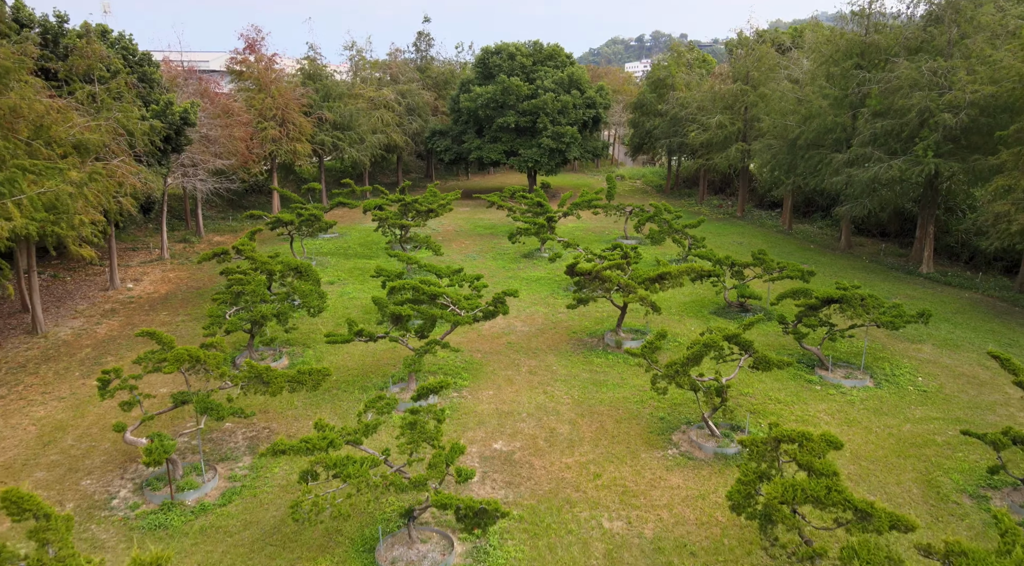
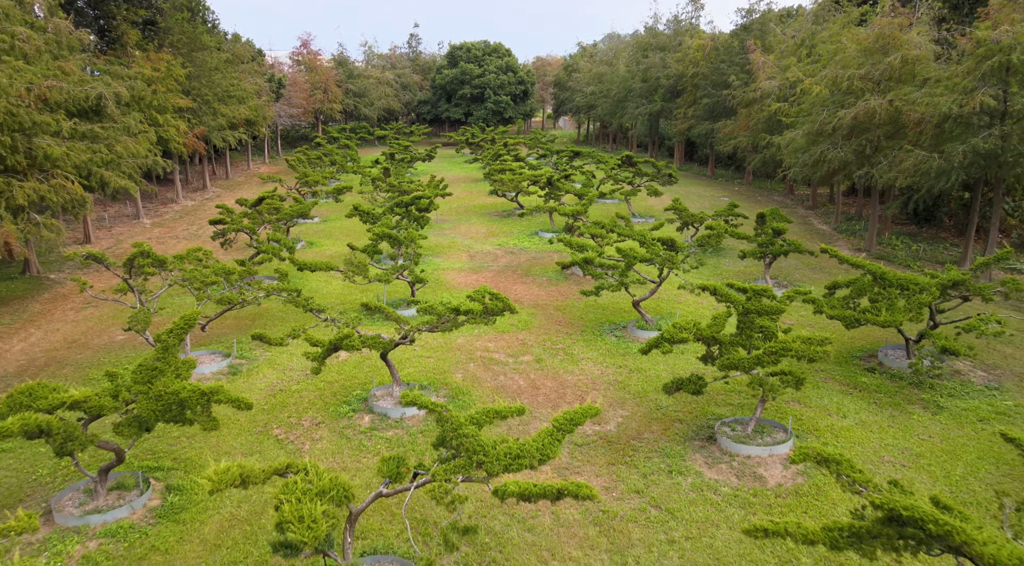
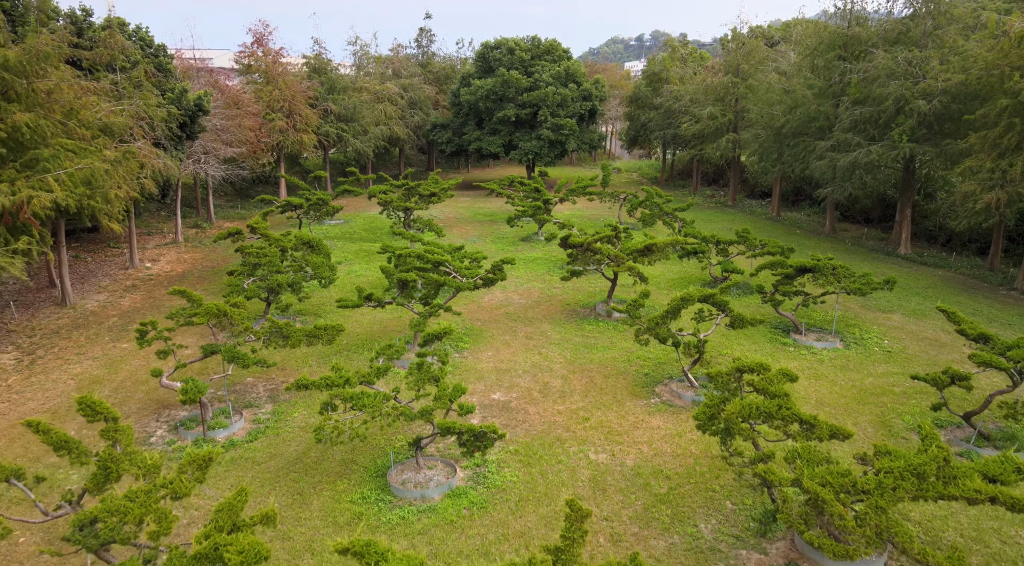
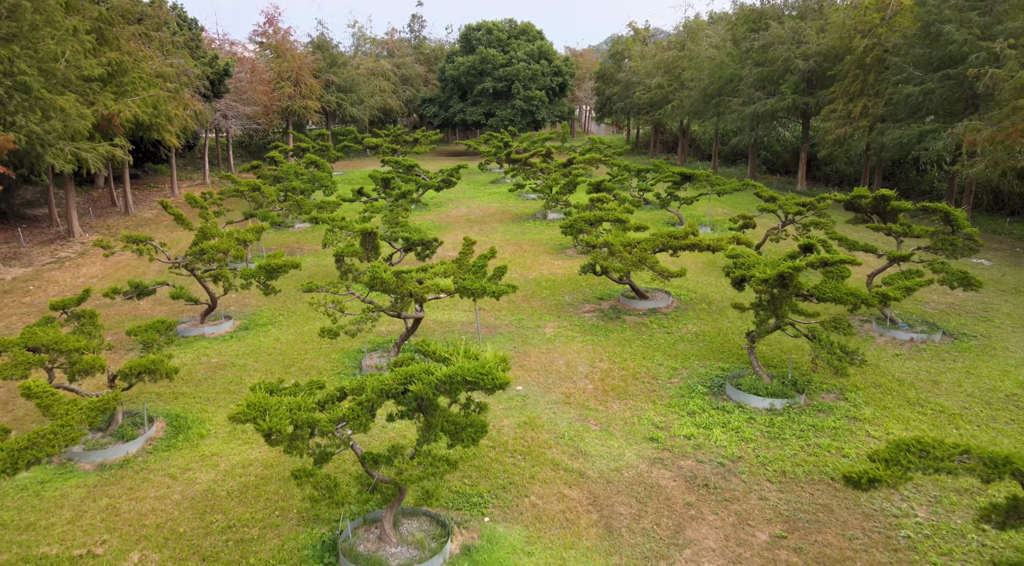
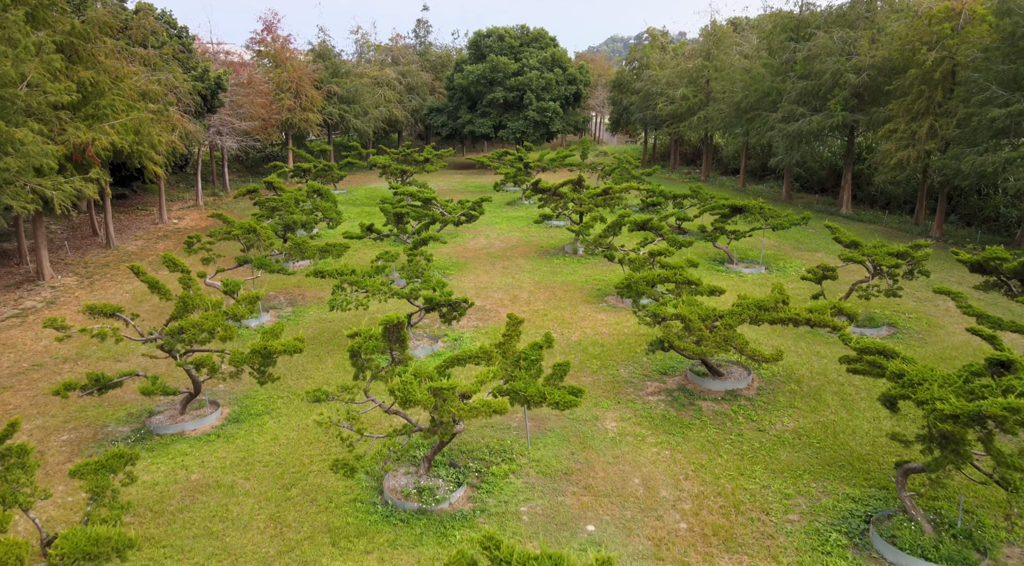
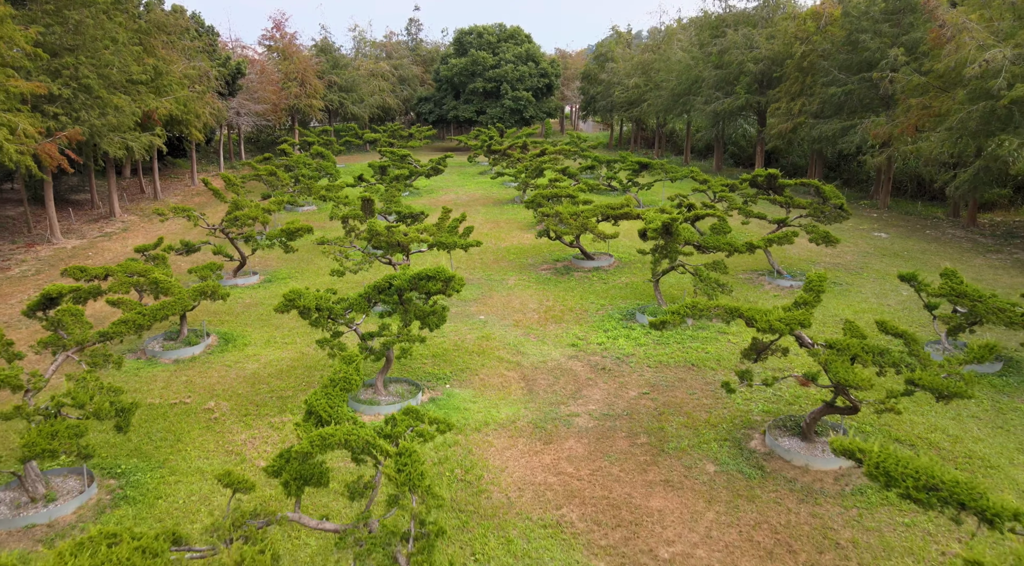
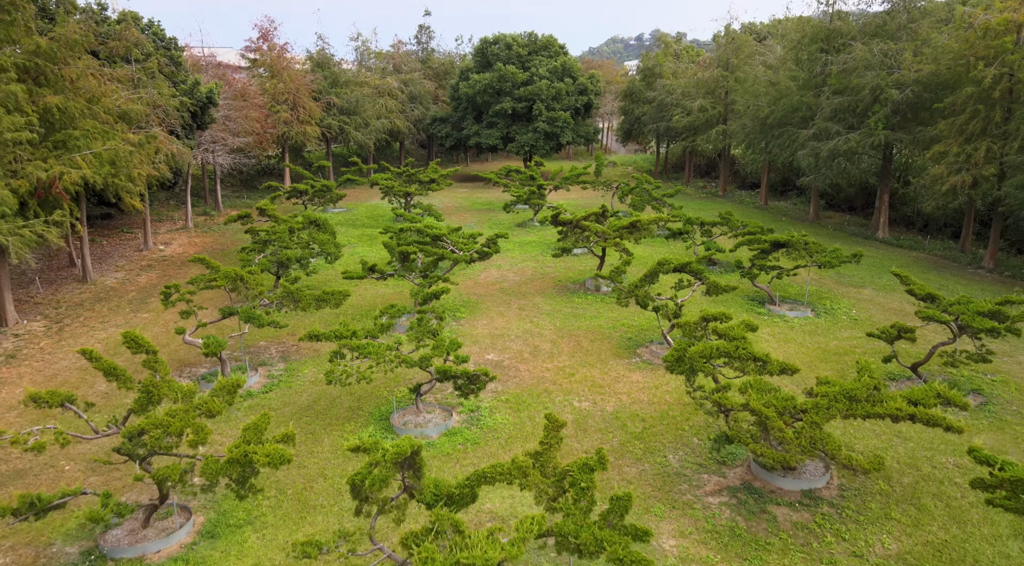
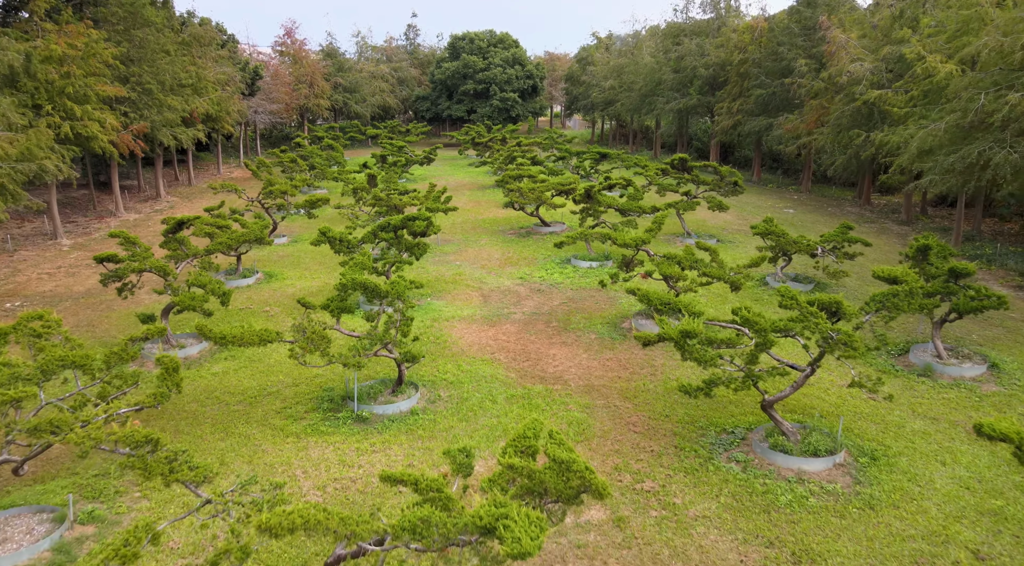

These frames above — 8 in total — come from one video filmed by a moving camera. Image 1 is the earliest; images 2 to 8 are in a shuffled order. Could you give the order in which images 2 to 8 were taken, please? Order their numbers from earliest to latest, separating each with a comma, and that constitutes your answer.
3, 7, 5, 4, 6, 8, 2
